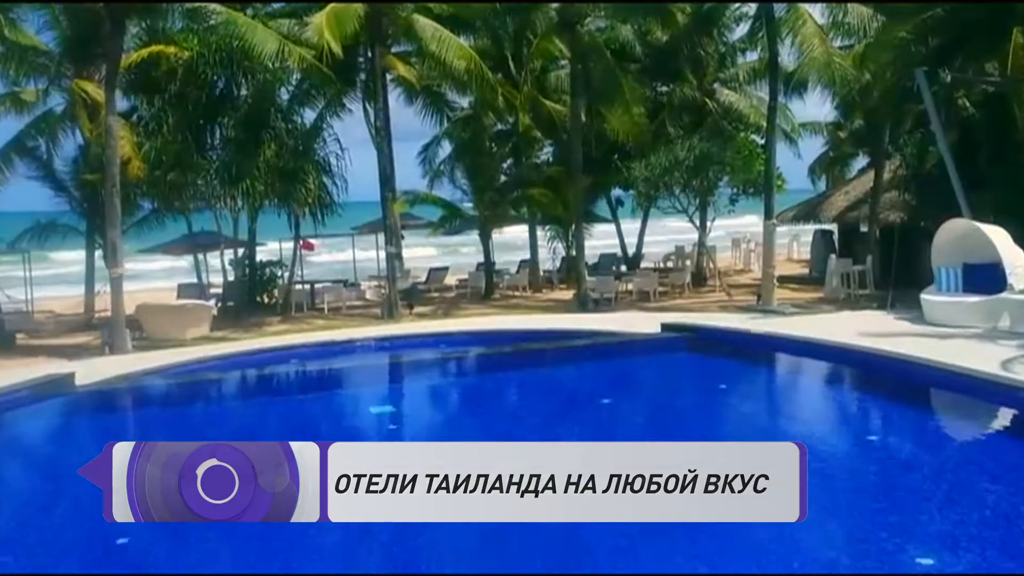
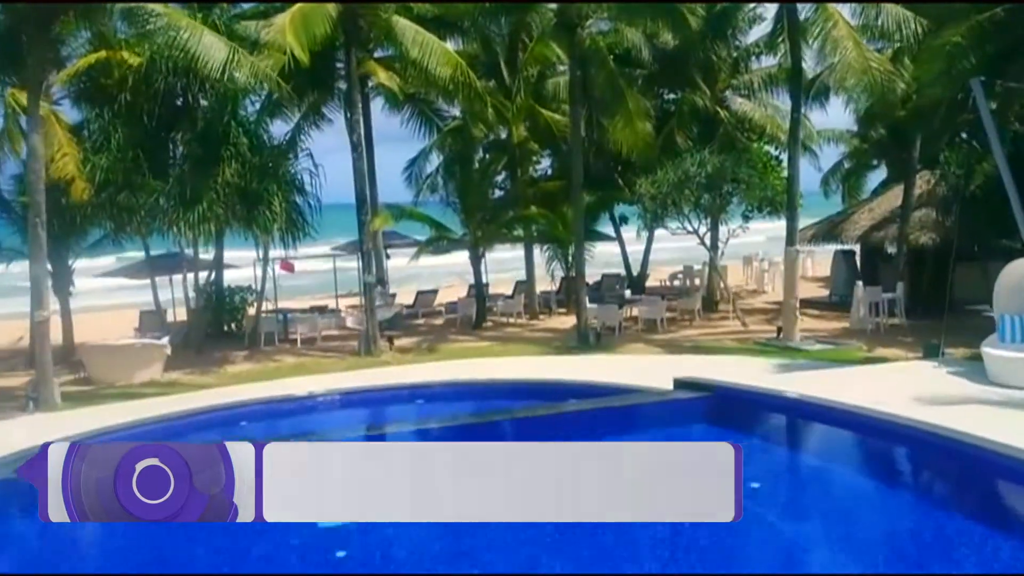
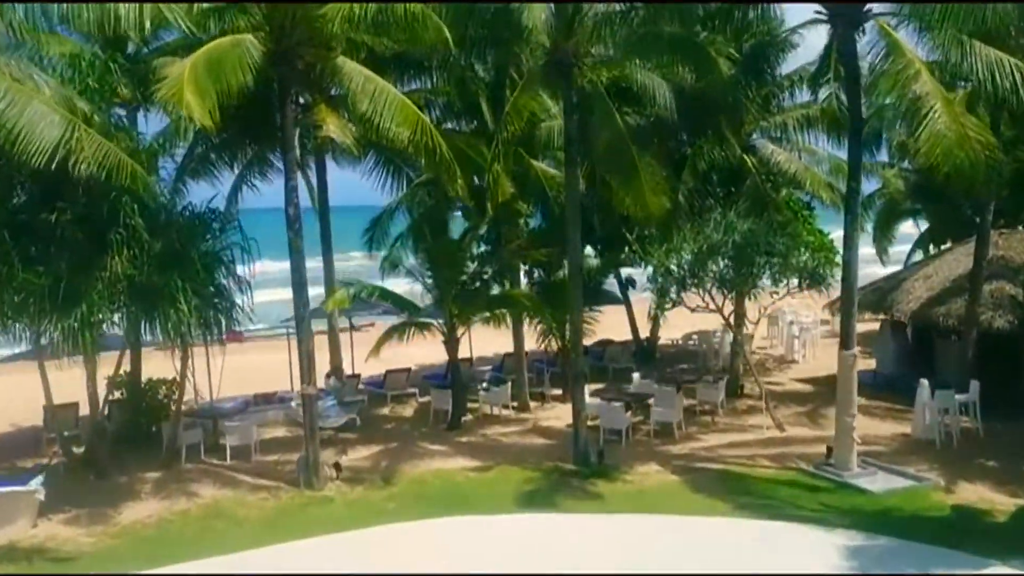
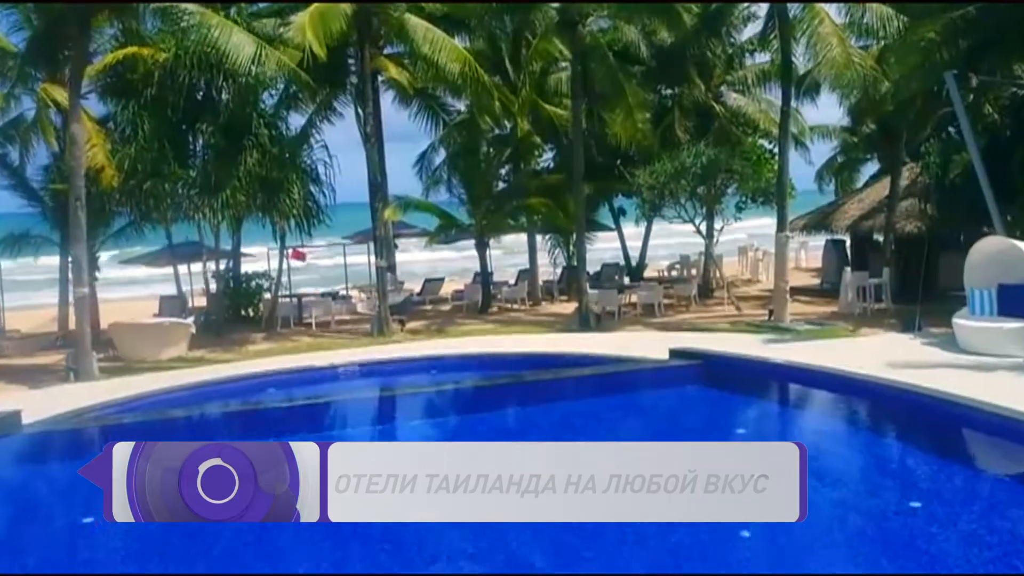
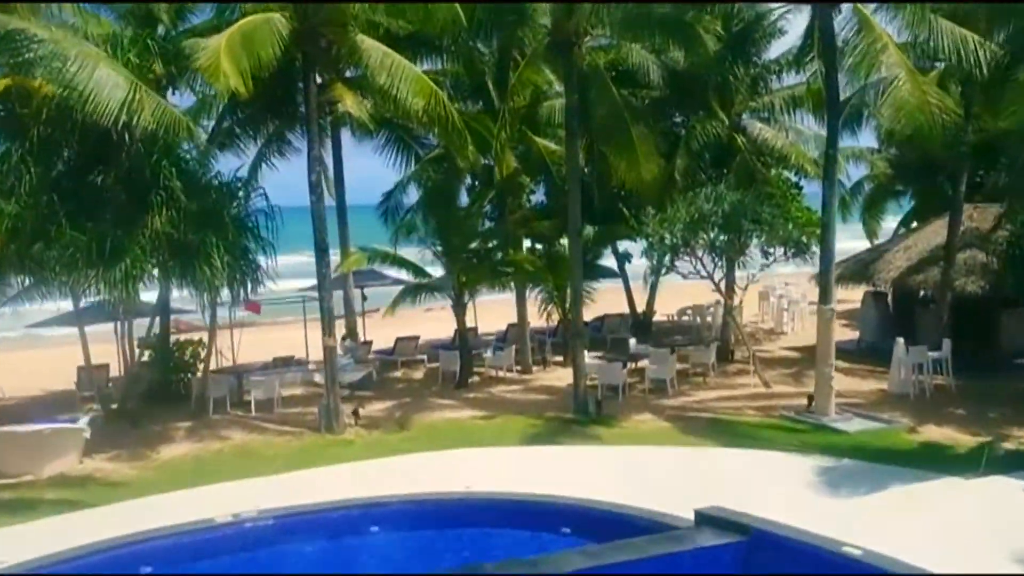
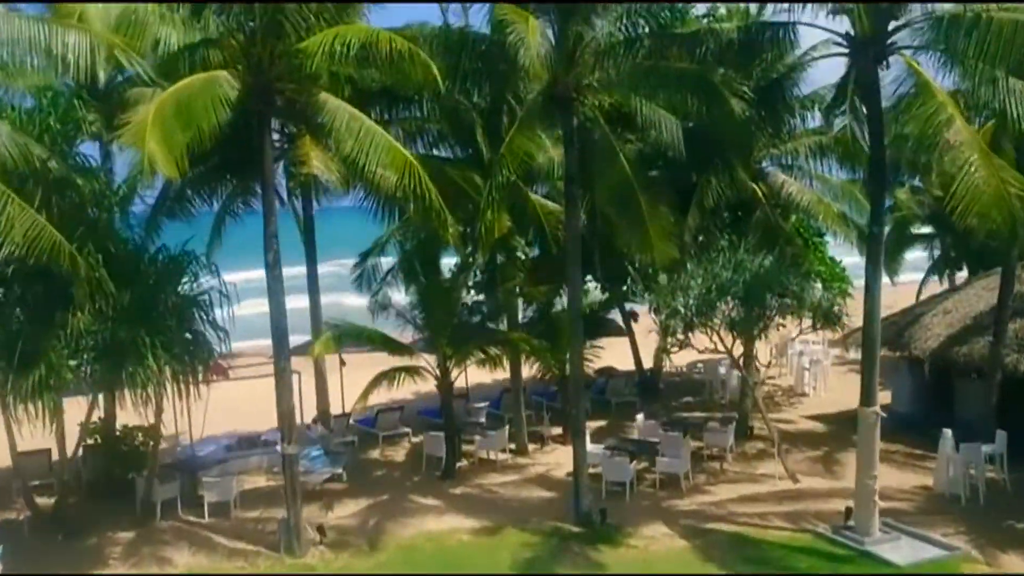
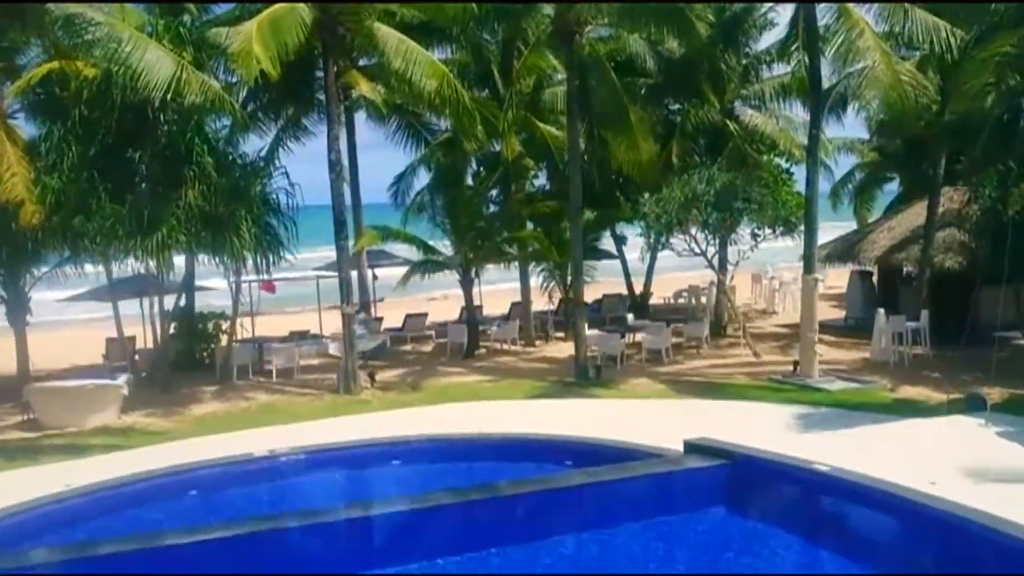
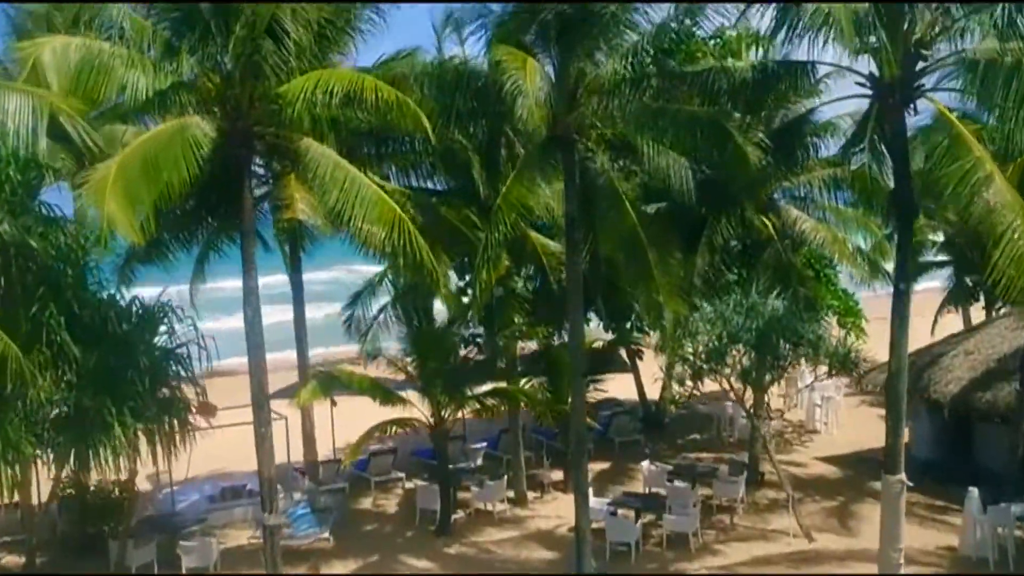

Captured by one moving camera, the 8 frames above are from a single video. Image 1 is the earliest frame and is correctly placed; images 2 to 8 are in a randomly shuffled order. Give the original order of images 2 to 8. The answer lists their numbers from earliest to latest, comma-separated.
4, 2, 7, 5, 3, 6, 8
